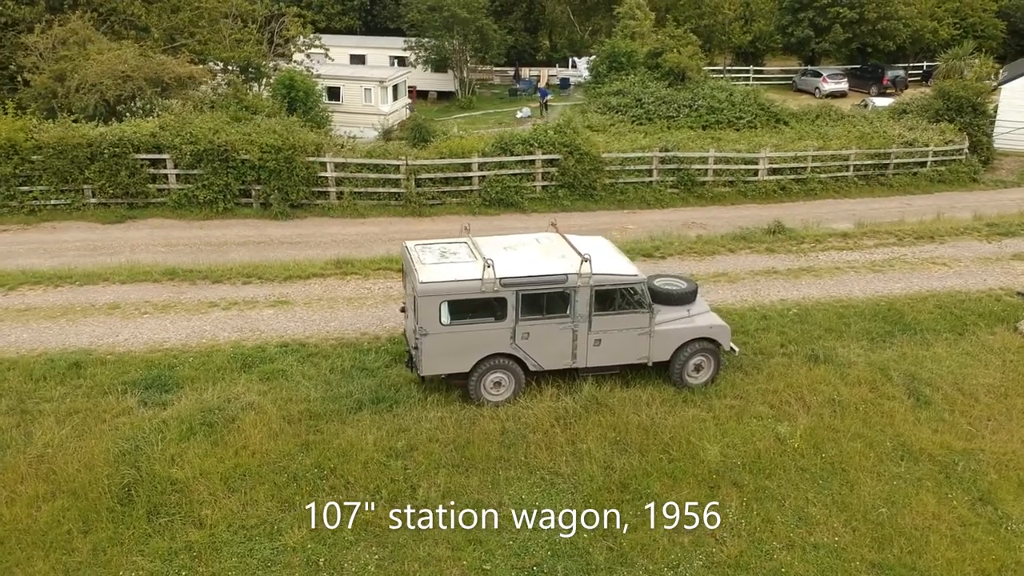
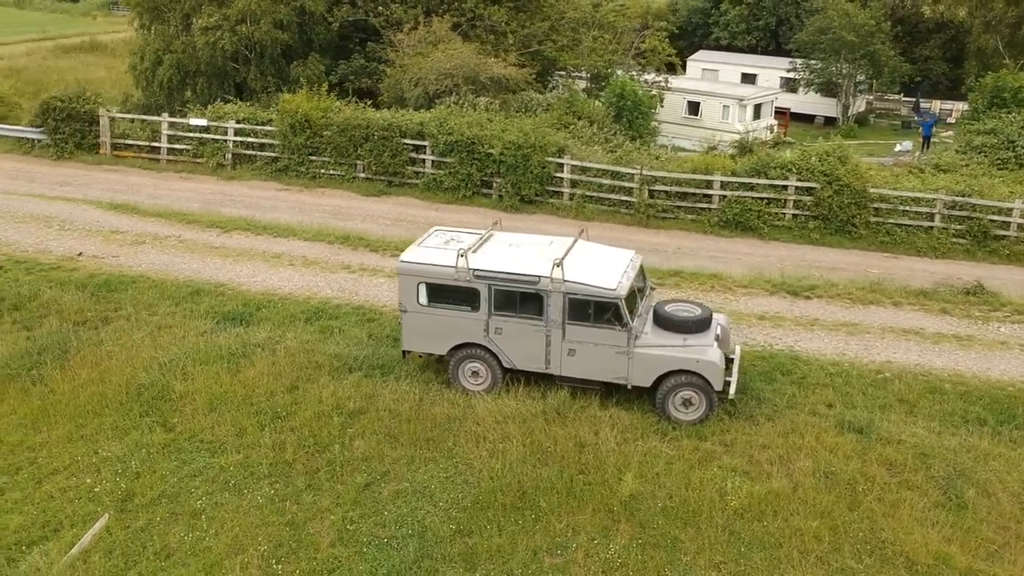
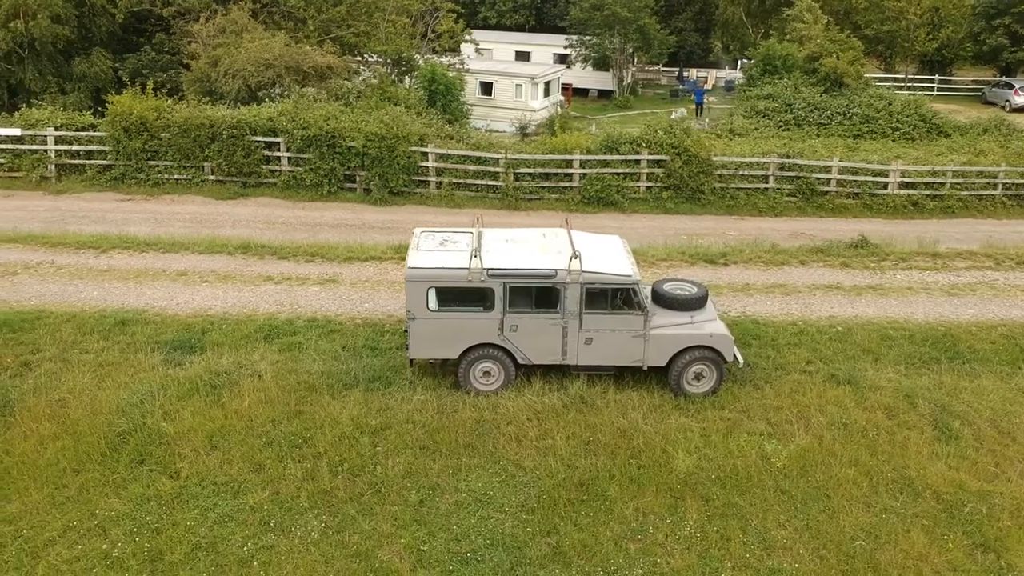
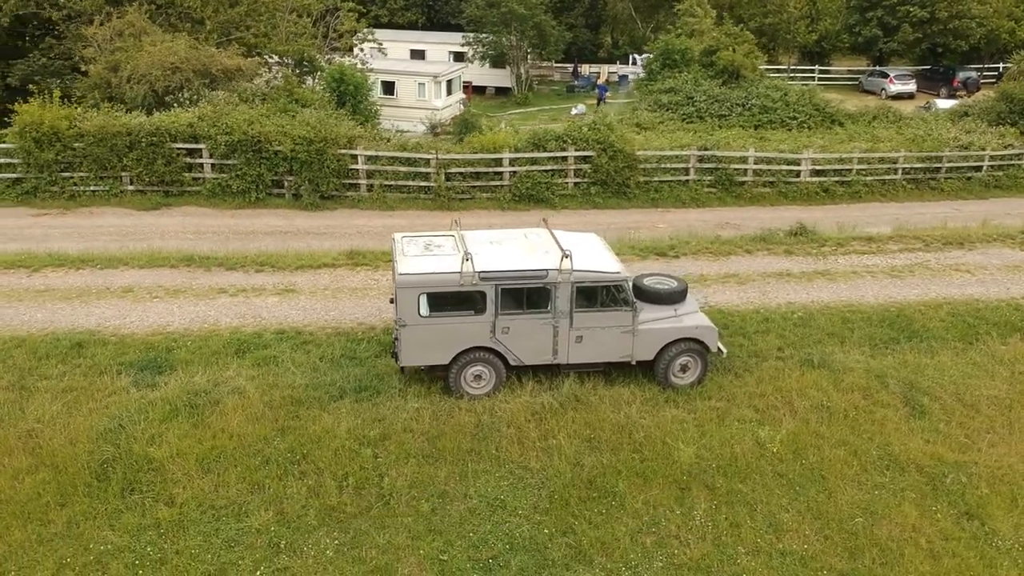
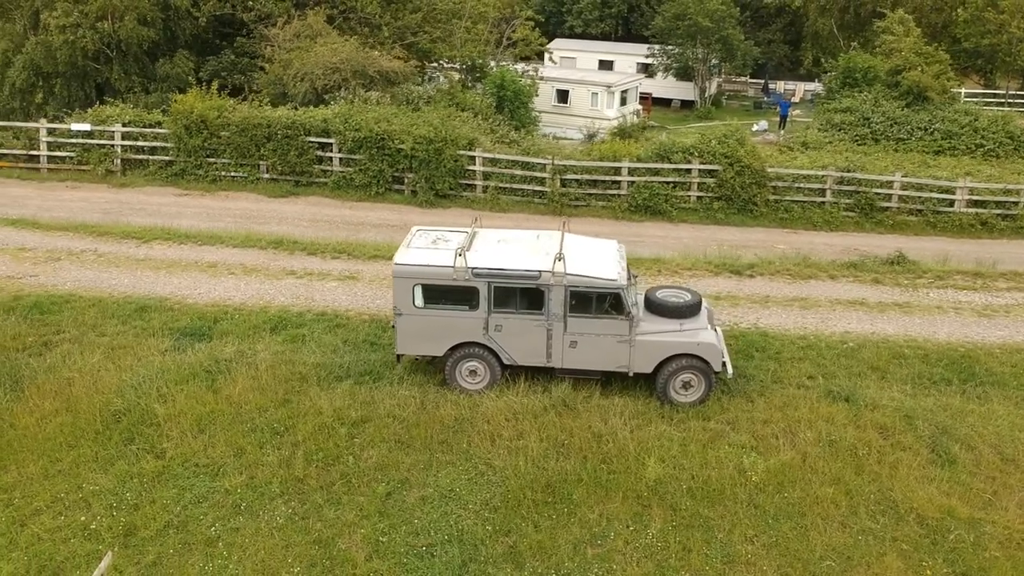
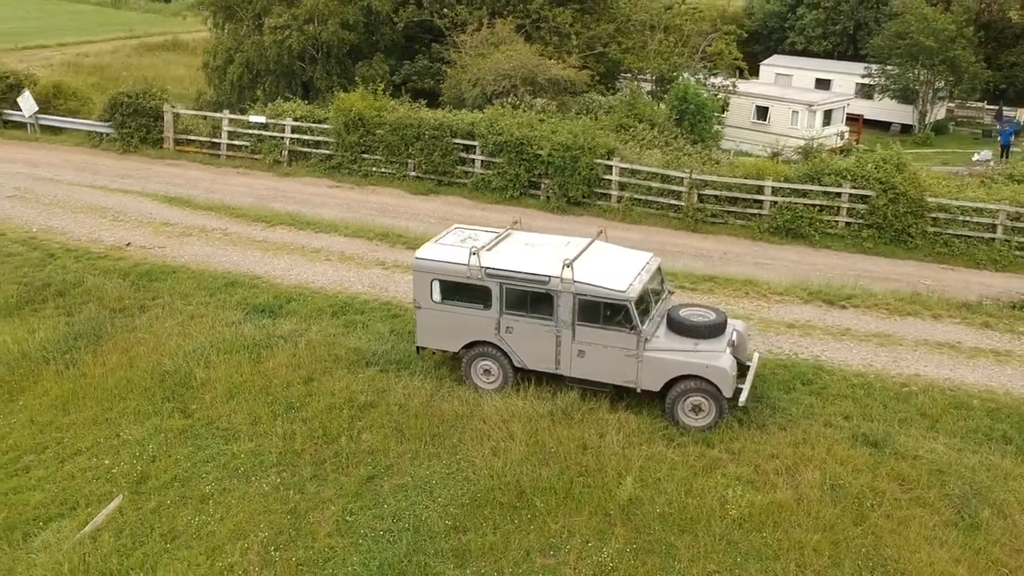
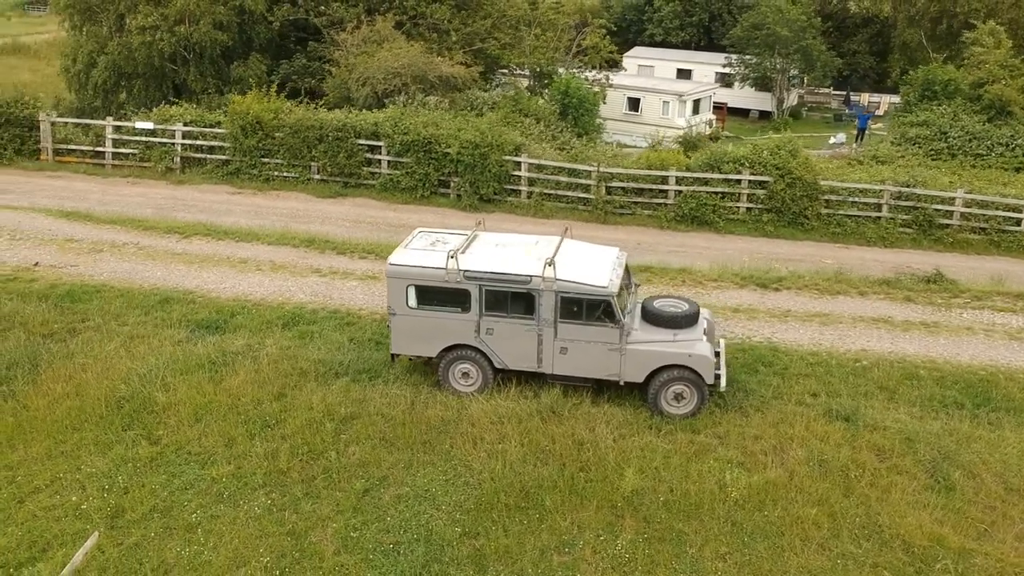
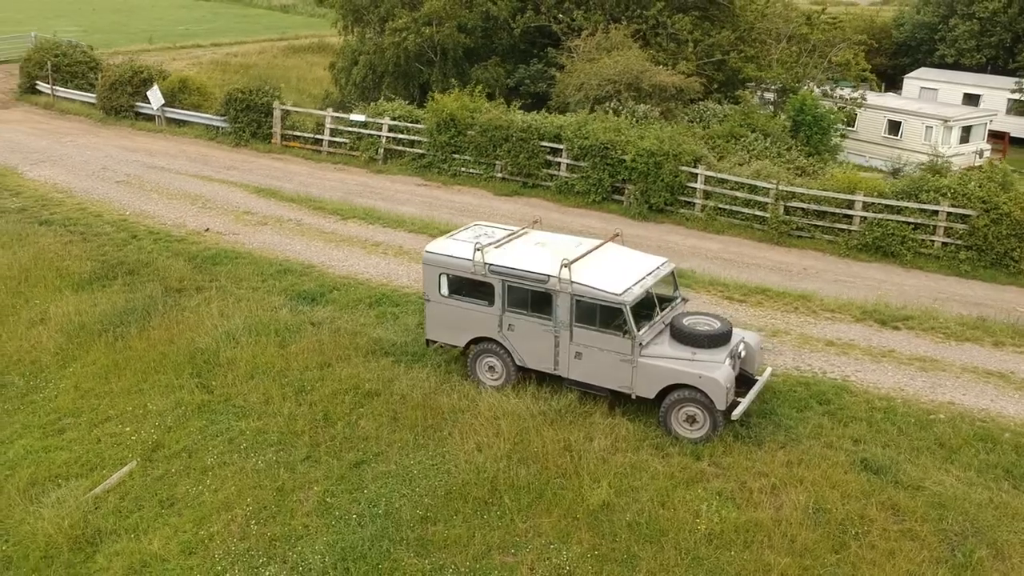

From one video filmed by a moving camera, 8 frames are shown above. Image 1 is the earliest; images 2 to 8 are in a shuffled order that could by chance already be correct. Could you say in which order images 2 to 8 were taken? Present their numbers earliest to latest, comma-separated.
4, 3, 5, 7, 2, 6, 8
